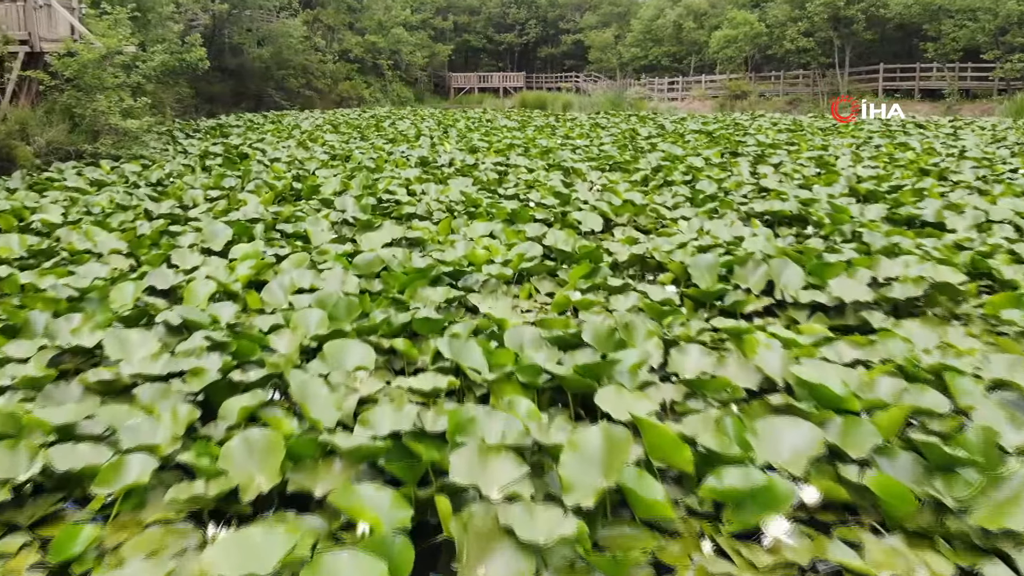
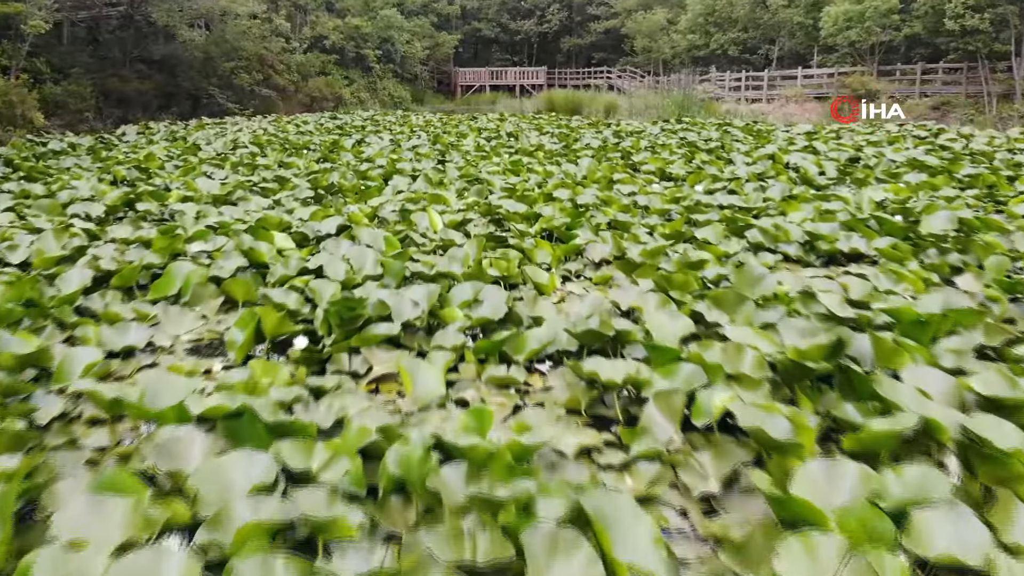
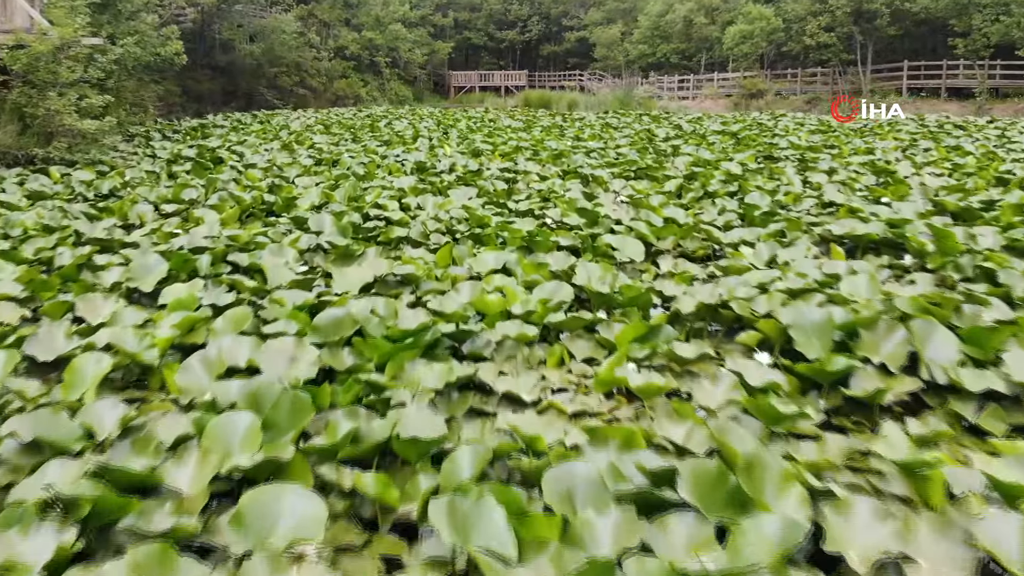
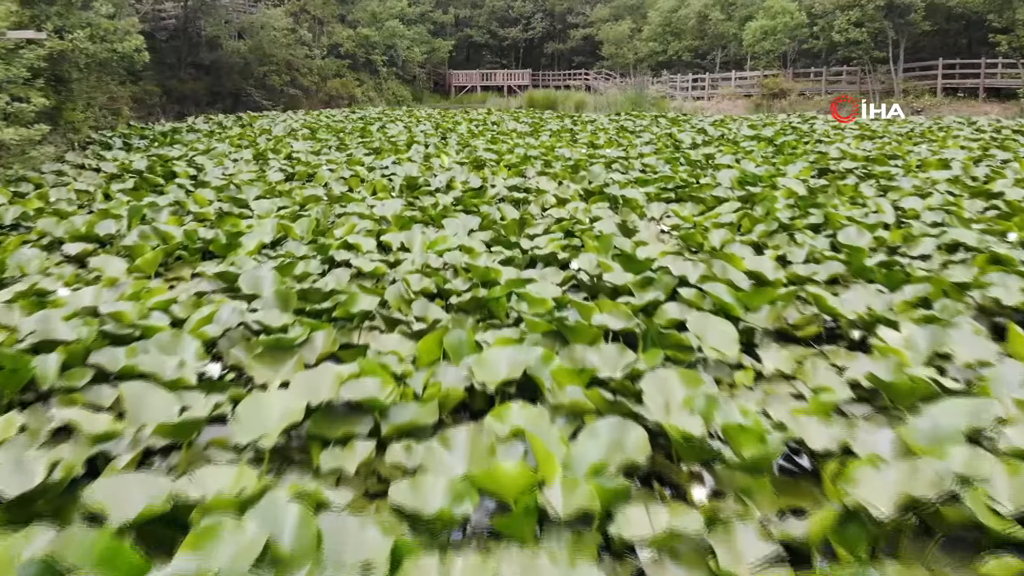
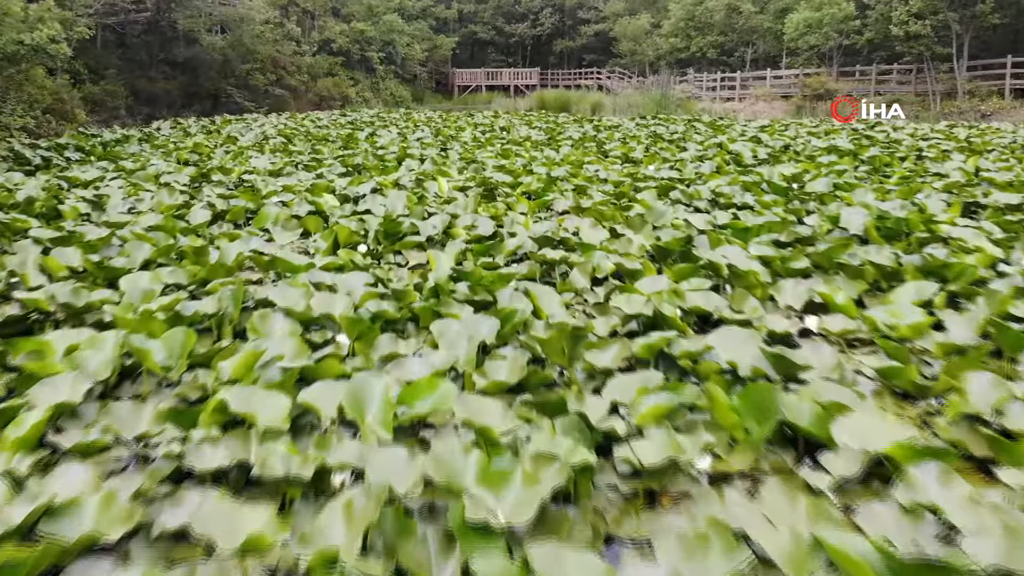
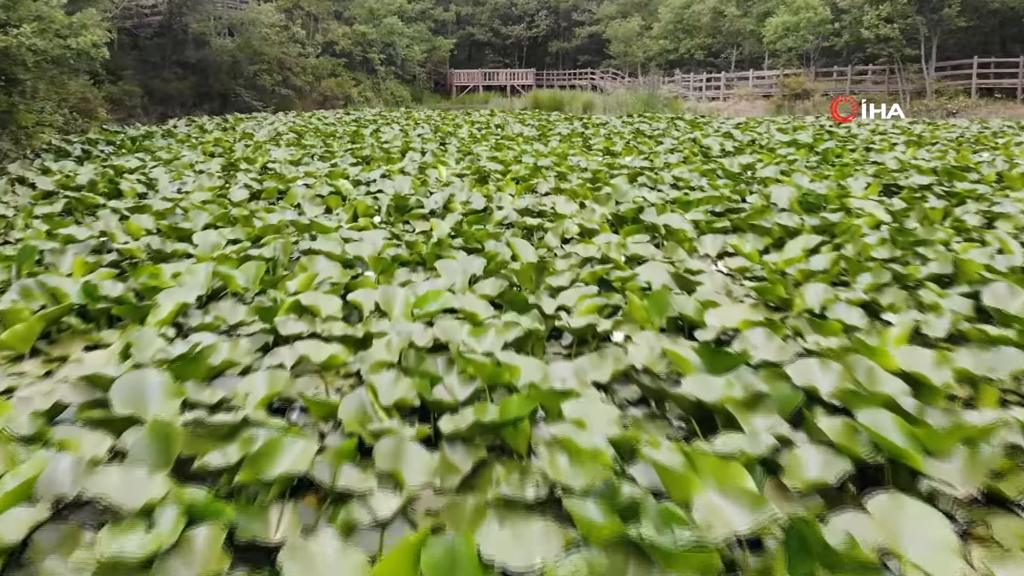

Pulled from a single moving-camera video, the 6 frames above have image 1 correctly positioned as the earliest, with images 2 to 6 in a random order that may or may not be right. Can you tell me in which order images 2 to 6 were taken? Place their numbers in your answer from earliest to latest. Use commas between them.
3, 4, 6, 5, 2
